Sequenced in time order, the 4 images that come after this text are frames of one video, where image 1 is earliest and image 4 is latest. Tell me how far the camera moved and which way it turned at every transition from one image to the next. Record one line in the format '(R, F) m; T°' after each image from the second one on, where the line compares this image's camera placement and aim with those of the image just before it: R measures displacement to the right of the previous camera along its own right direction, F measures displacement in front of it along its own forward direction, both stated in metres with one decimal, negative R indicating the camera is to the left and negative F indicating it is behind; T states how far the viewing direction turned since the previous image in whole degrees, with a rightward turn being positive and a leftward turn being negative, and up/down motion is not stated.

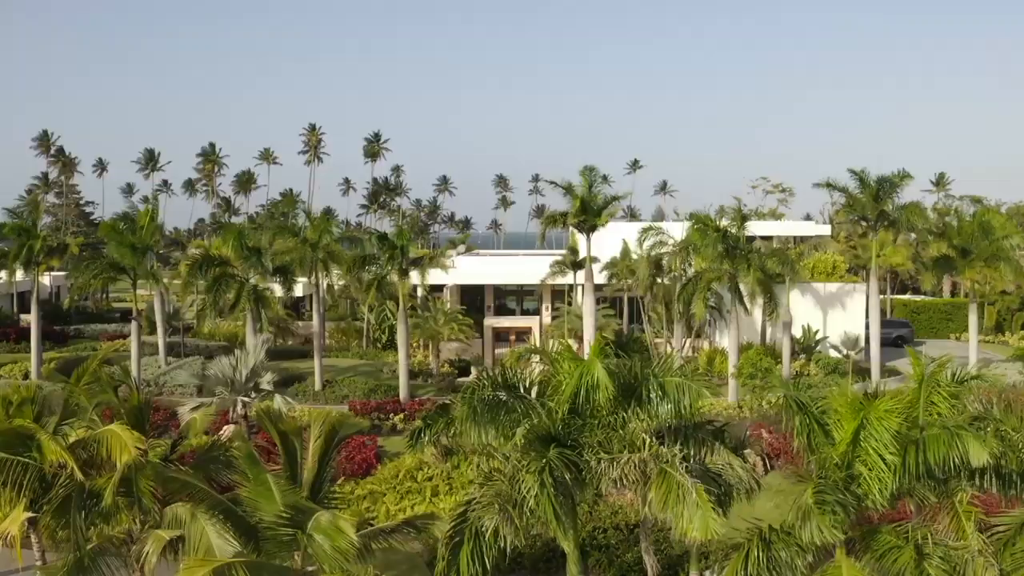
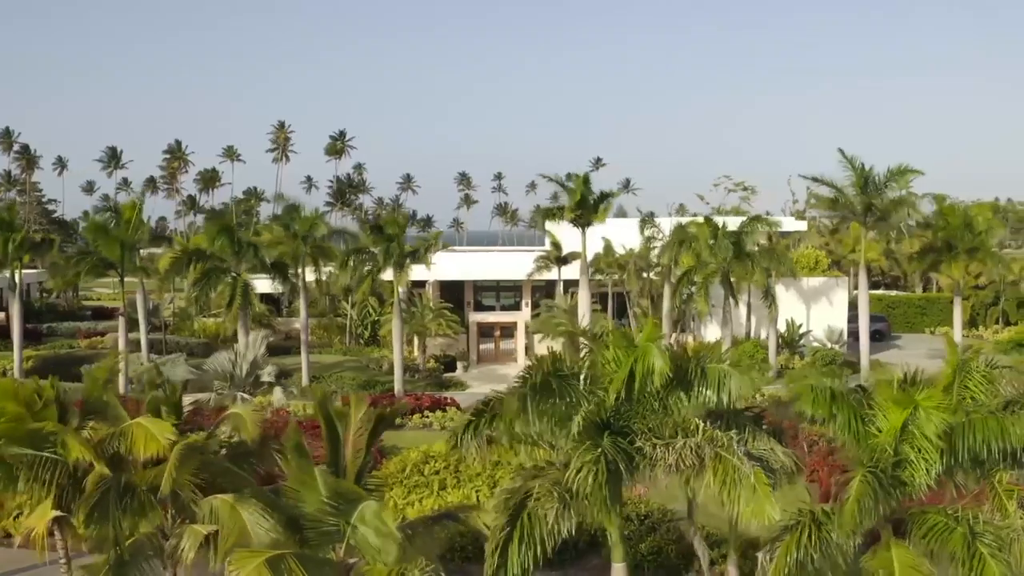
(-0.7, 0.0) m; +2°
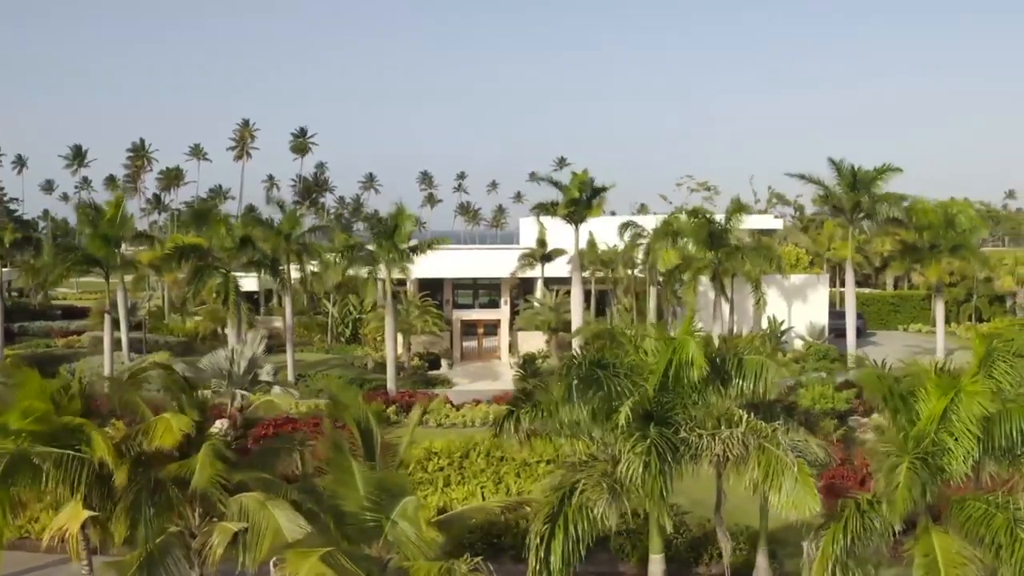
(-0.7, 0.0) m; +2°
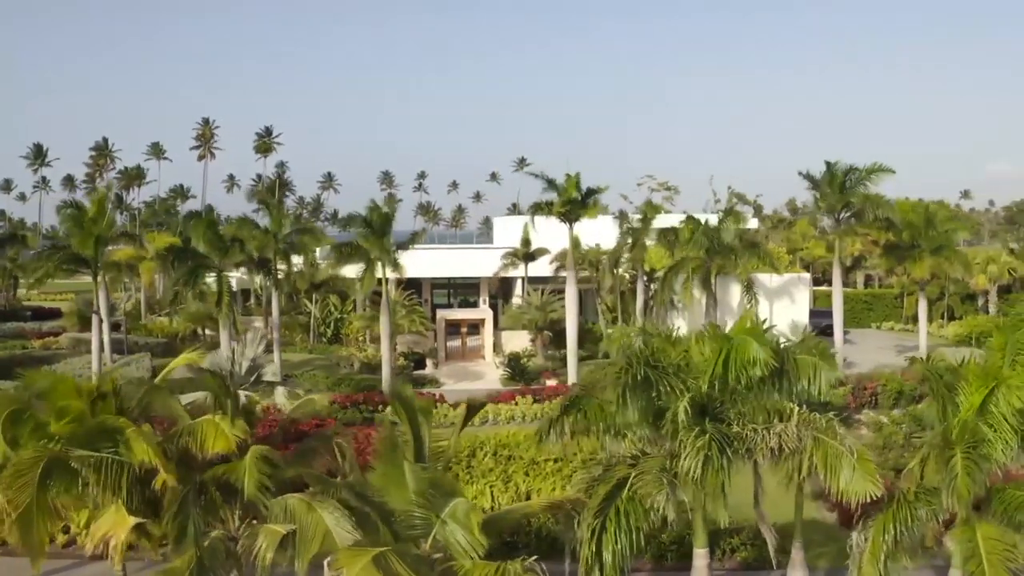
(-0.8, -0.1) m; +2°
